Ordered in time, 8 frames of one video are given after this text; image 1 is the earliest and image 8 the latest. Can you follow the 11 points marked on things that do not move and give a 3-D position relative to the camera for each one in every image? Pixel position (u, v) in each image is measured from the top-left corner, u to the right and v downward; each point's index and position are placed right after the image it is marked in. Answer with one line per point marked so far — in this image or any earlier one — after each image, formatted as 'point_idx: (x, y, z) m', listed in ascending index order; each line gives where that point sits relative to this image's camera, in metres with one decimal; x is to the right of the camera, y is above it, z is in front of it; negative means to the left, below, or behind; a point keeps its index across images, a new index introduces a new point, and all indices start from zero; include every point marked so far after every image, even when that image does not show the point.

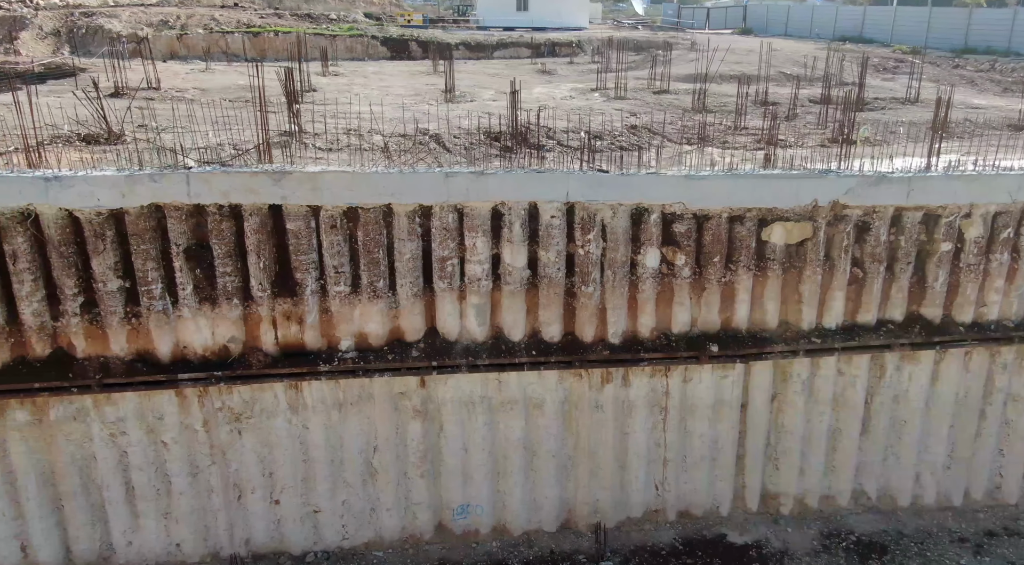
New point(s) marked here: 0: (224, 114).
0: (-3.0, +1.8, +8.3) m
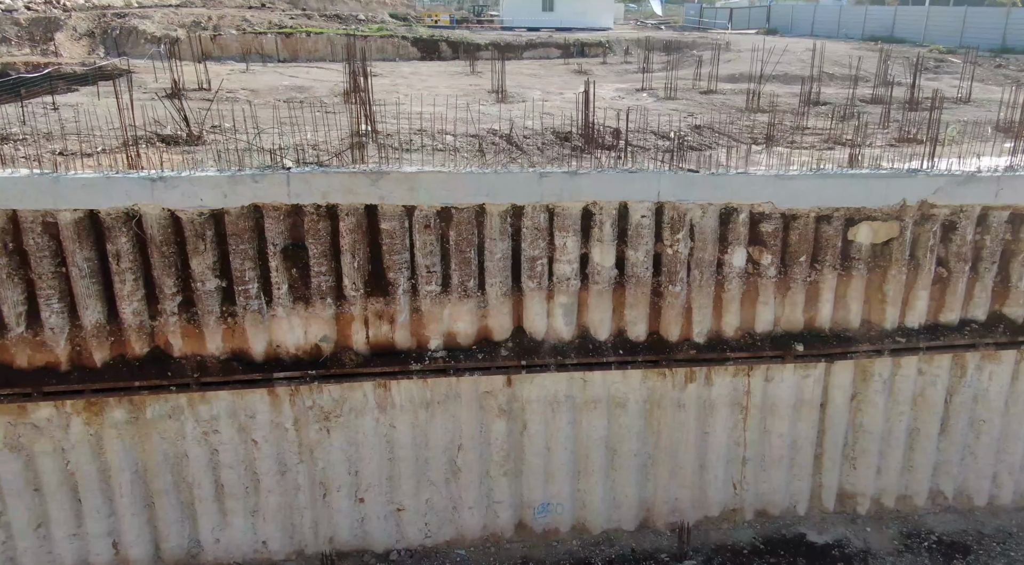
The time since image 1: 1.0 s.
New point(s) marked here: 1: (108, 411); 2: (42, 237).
0: (-2.4, +1.8, +8.3) m
1: (-2.7, -0.9, +5.4) m
2: (-3.0, +0.3, +5.0) m
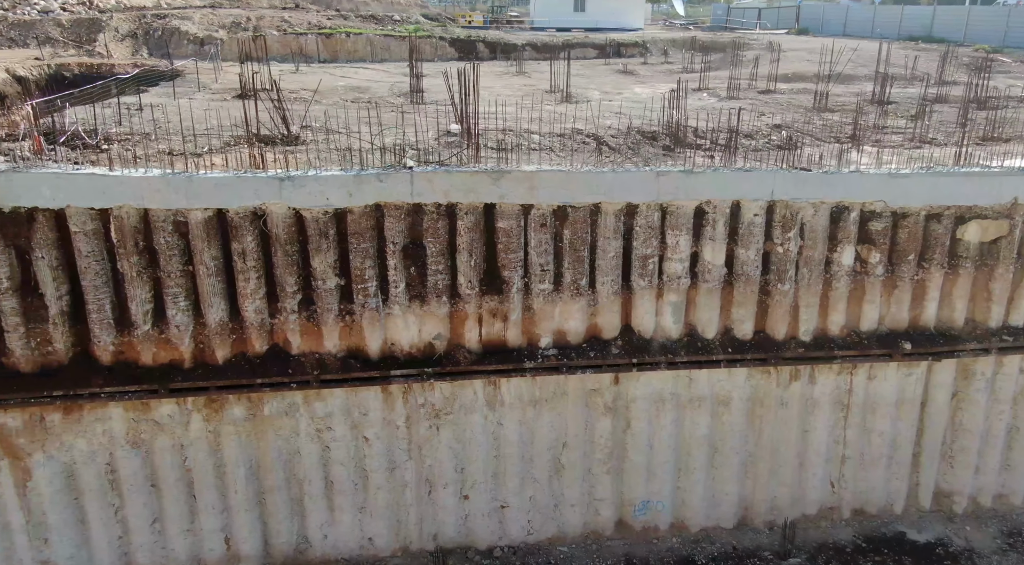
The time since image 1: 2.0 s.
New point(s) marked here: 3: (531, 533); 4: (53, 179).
0: (-1.6, +1.8, +8.4) m
1: (-2.0, -0.9, +5.5) m
2: (-2.2, +0.3, +5.1) m
3: (+0.1, -2.0, +6.2) m
4: (-2.8, +0.6, +4.8) m
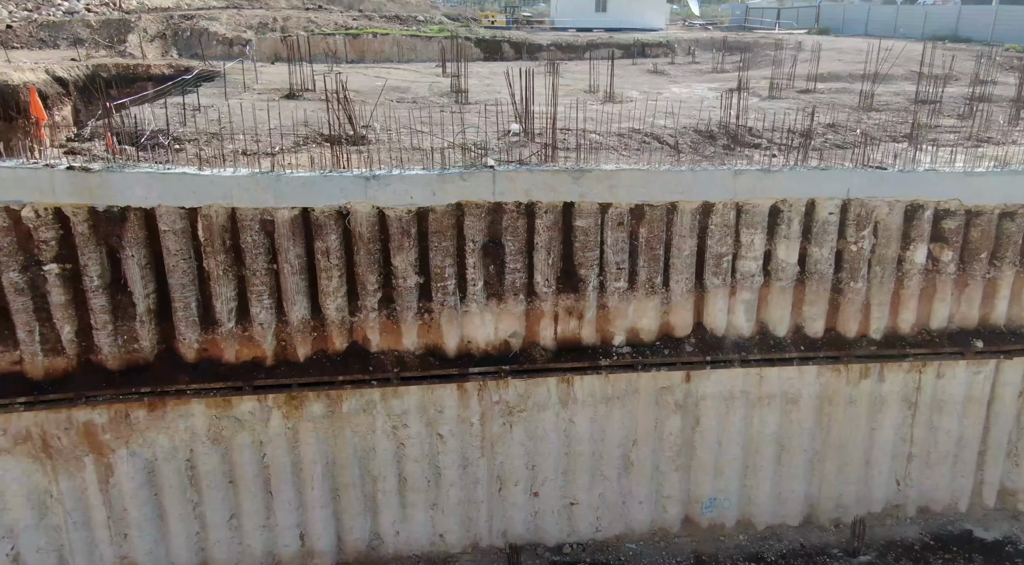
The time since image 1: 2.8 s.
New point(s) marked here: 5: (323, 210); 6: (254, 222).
0: (-1.0, +1.8, +8.4) m
1: (-1.4, -0.8, +5.5) m
2: (-1.6, +0.3, +5.1) m
3: (+0.7, -2.0, +6.3) m
4: (-2.2, +0.6, +4.8) m
5: (-1.2, +0.5, +5.1) m
6: (-1.7, +0.4, +5.1) m
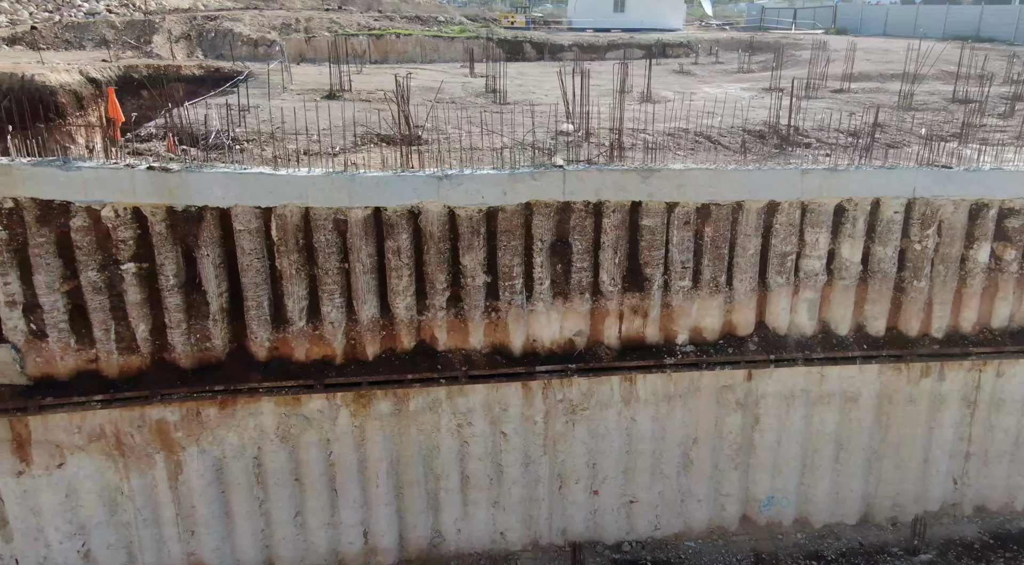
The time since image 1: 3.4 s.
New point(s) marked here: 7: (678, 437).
0: (-0.5, +1.8, +8.5) m
1: (-1.0, -0.8, +5.6) m
2: (-1.2, +0.3, +5.2) m
3: (+1.2, -2.0, +6.3) m
4: (-1.8, +0.6, +4.9) m
5: (-0.8, +0.5, +5.2) m
6: (-1.2, +0.4, +5.1) m
7: (+1.3, -1.2, +6.0) m
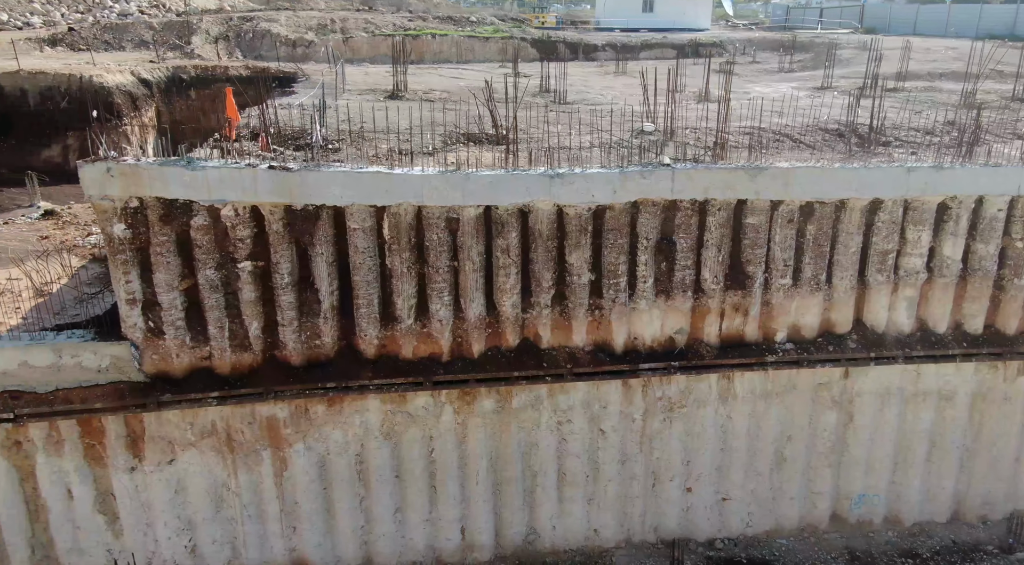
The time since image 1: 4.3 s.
0: (+0.2, +1.8, +8.5) m
1: (-0.2, -0.8, +5.6) m
2: (-0.5, +0.3, +5.2) m
3: (+1.9, -1.9, +6.3) m
4: (-1.1, +0.7, +4.9) m
5: (0.0, +0.5, +5.2) m
6: (-0.5, +0.4, +5.2) m
7: (+2.0, -1.2, +6.1) m
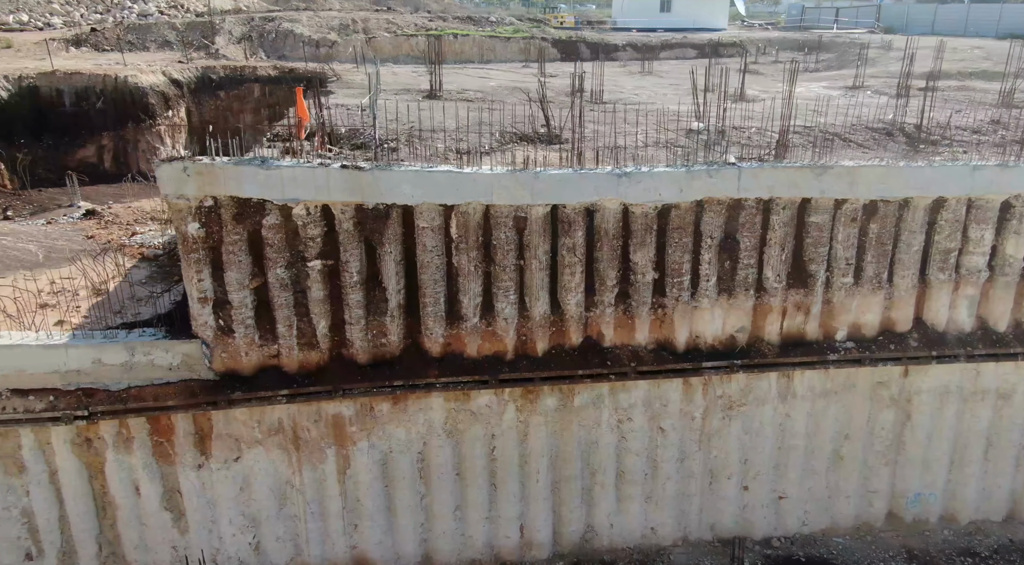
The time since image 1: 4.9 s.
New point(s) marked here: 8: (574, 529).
0: (+0.7, +1.8, +8.5) m
1: (+0.2, -0.8, +5.6) m
2: (0.0, +0.3, +5.2) m
3: (+2.3, -1.9, +6.3) m
4: (-0.6, +0.7, +5.0) m
5: (+0.4, +0.5, +5.2) m
6: (0.0, +0.4, +5.2) m
7: (+2.4, -1.2, +6.1) m
8: (+0.5, -1.9, +6.1) m
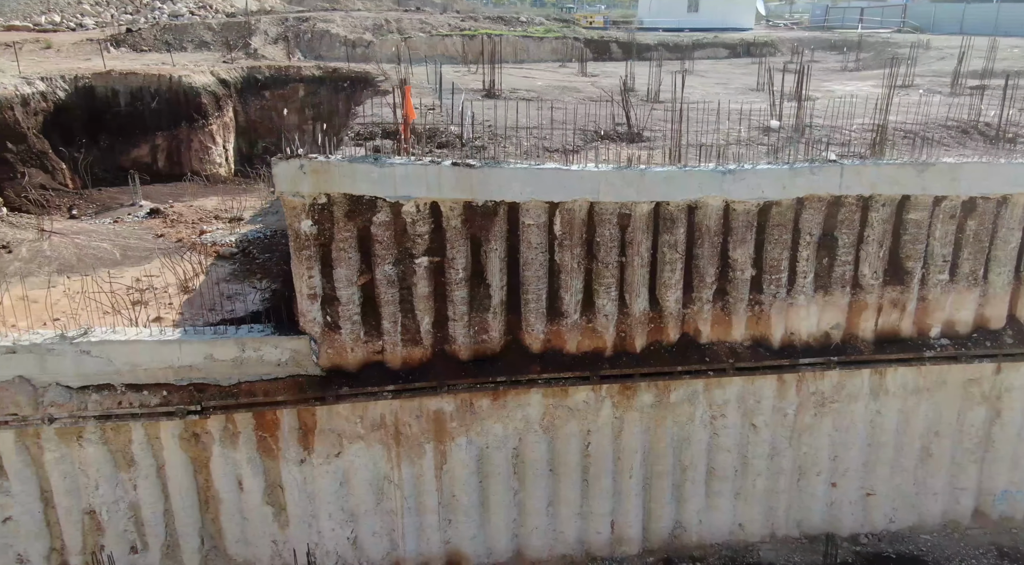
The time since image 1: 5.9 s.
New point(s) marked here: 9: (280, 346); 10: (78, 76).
0: (+1.4, +1.8, +8.6) m
1: (+0.9, -0.8, +5.6) m
2: (+0.7, +0.4, +5.3) m
3: (+3.0, -1.9, +6.3) m
4: (+0.1, +0.7, +5.0) m
5: (+1.1, +0.5, +5.3) m
6: (+0.7, +0.4, +5.2) m
7: (+3.1, -1.1, +6.1) m
8: (+1.2, -1.9, +6.1) m
9: (-1.6, -0.4, +5.3) m
10: (-6.4, +3.0, +11.6) m
